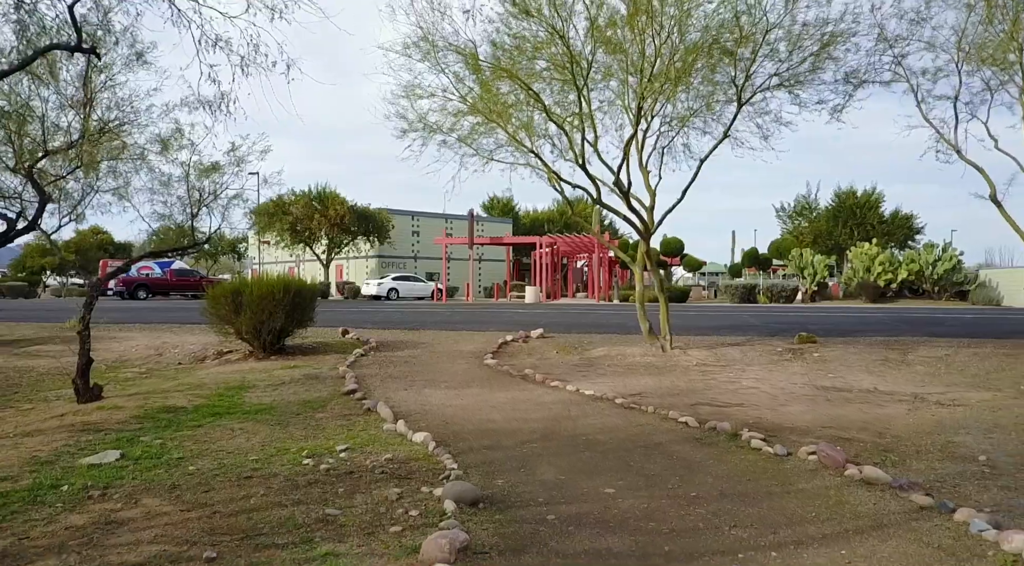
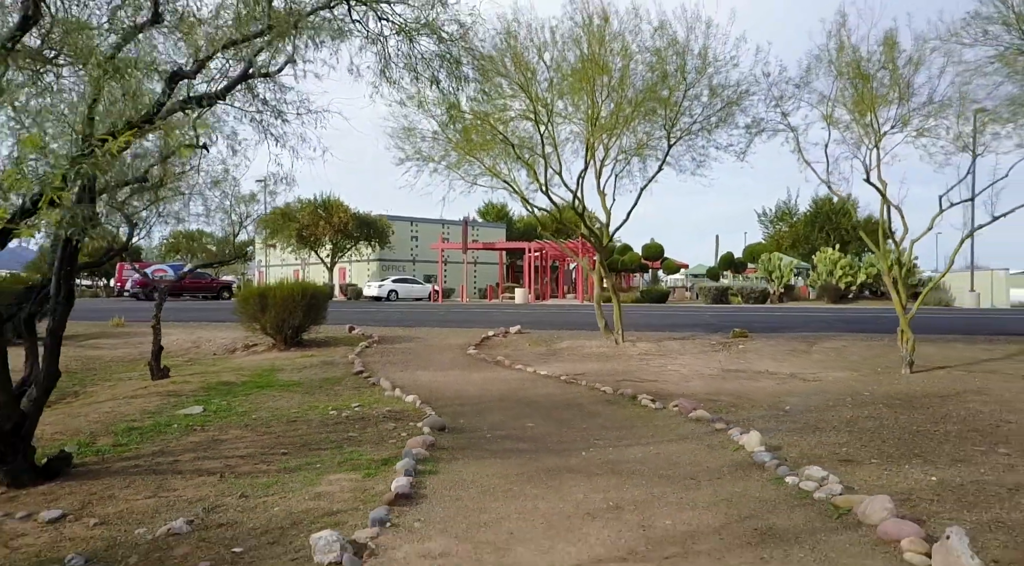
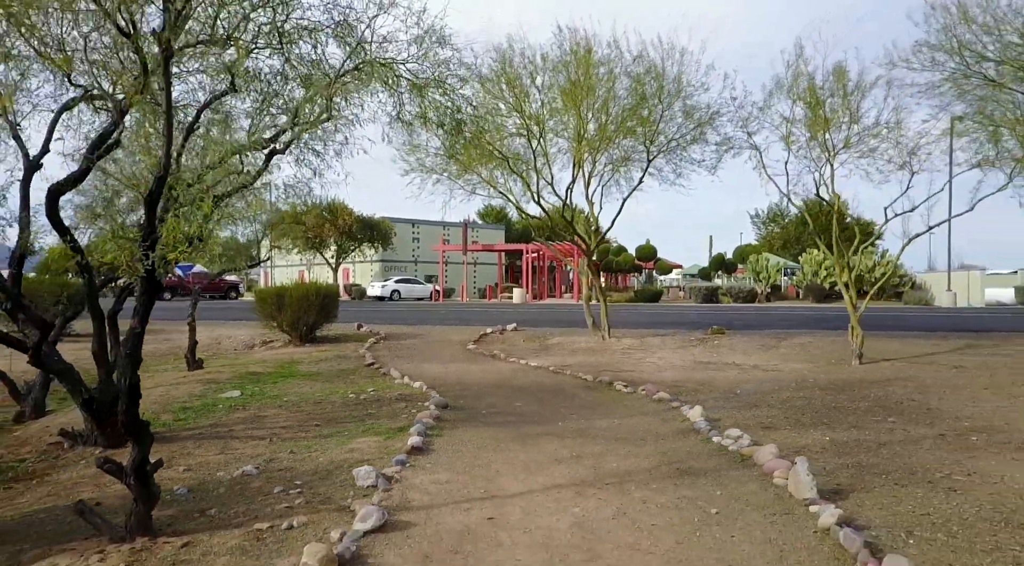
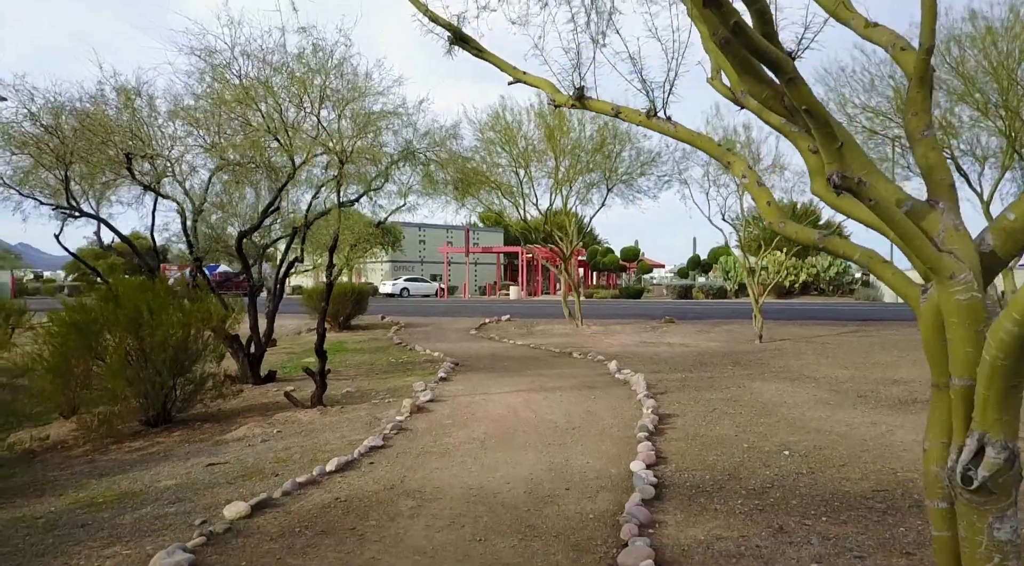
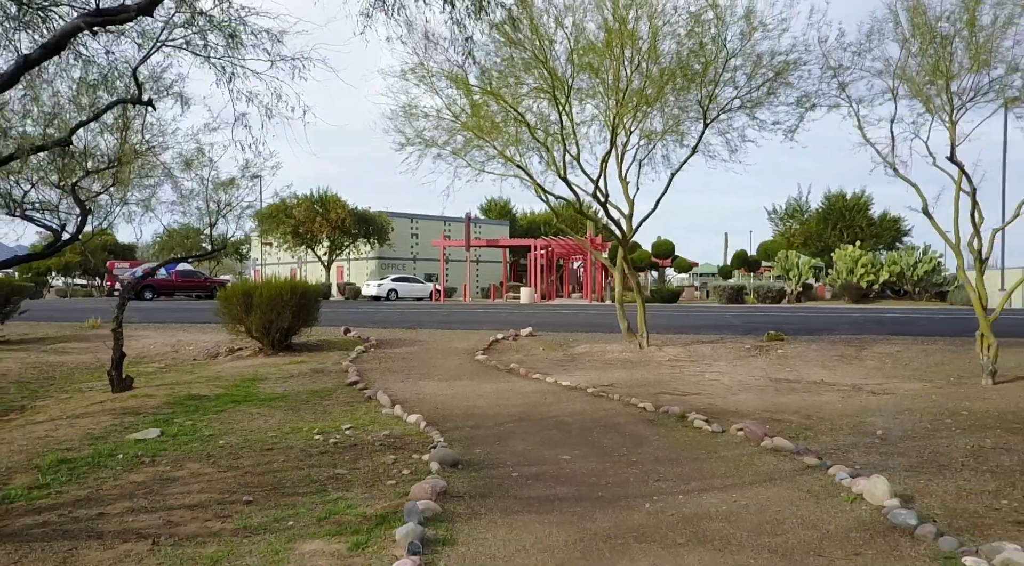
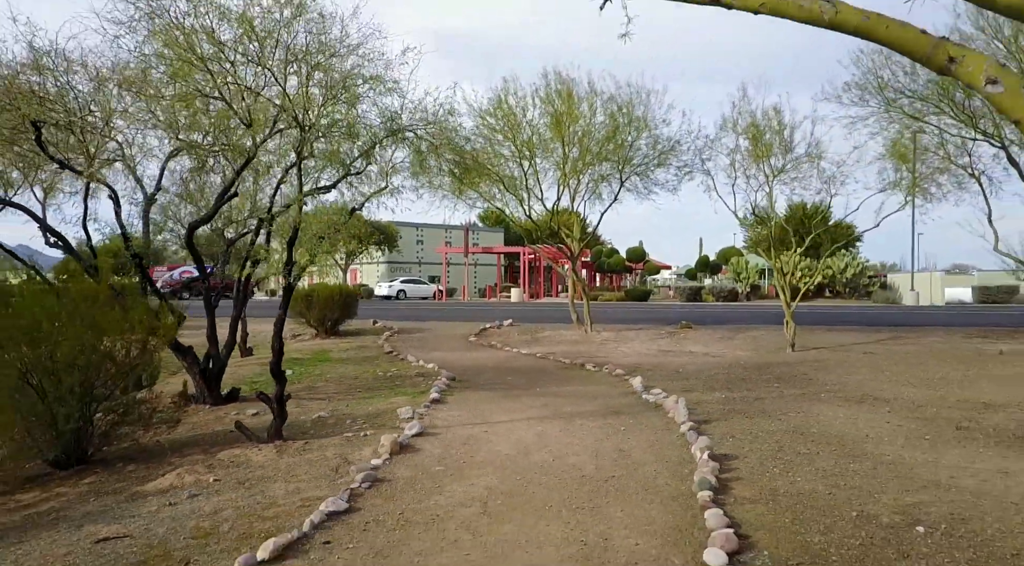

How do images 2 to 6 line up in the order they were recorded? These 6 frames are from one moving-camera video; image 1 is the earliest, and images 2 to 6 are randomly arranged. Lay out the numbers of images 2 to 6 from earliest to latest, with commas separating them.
5, 2, 3, 6, 4
